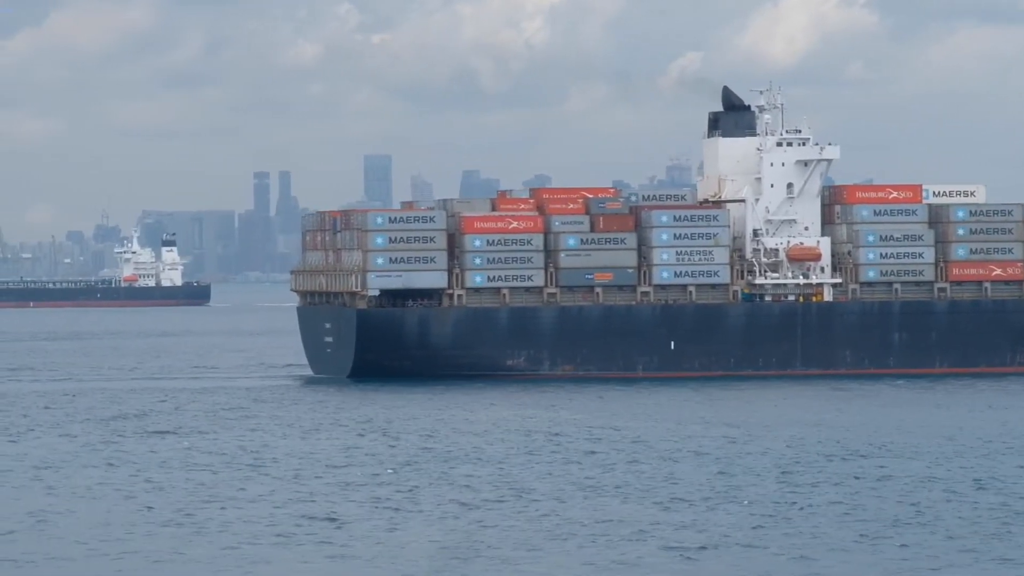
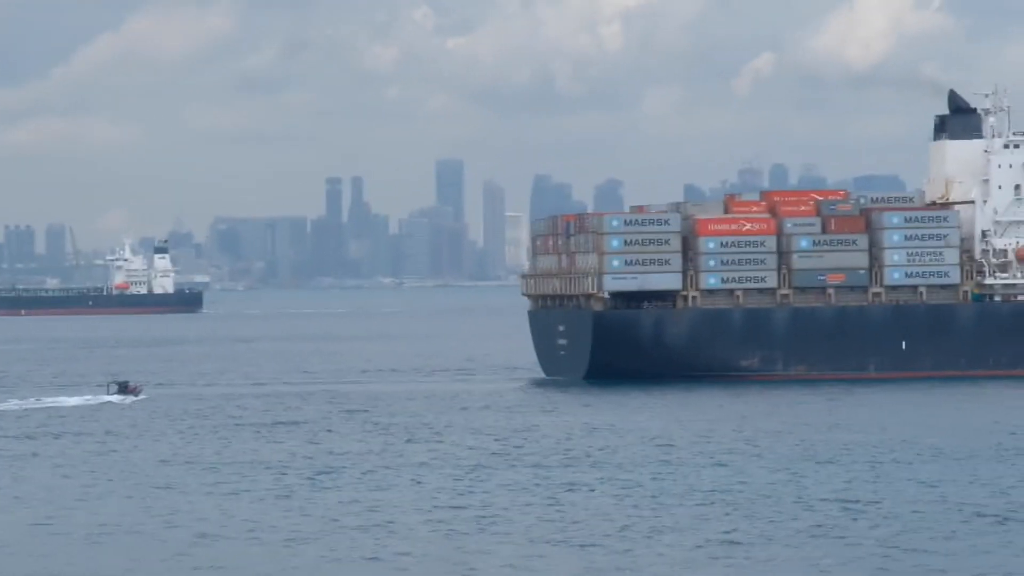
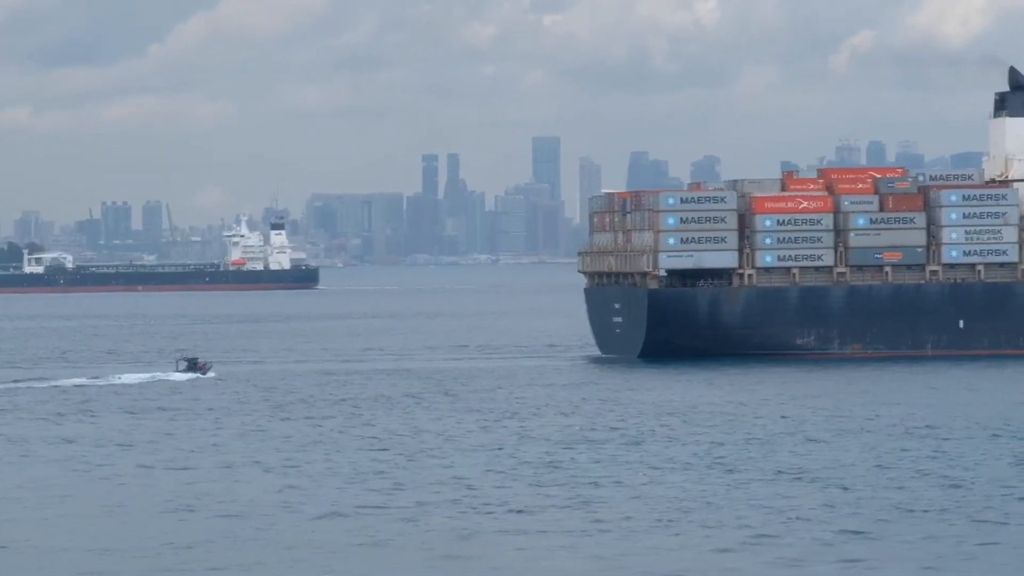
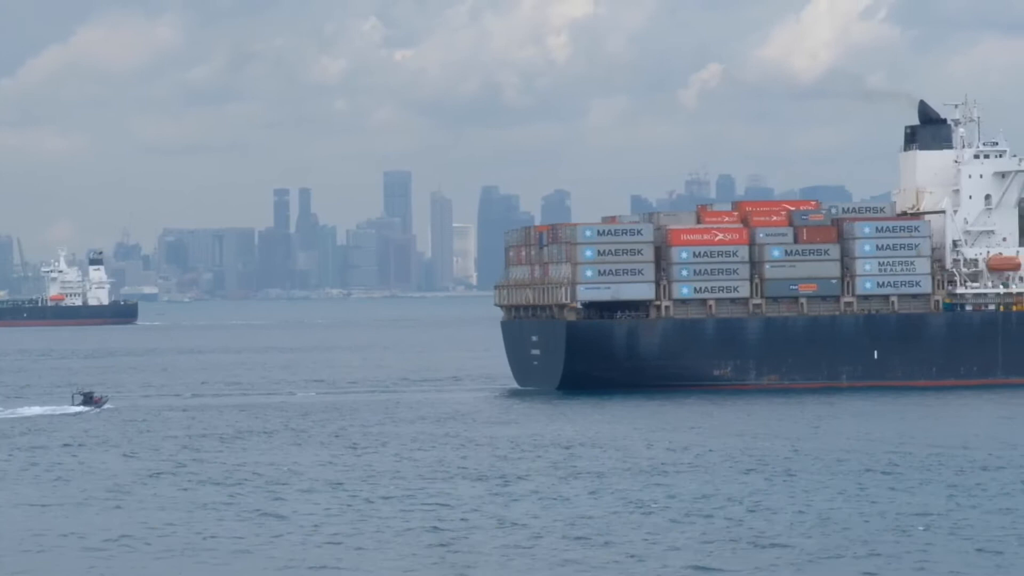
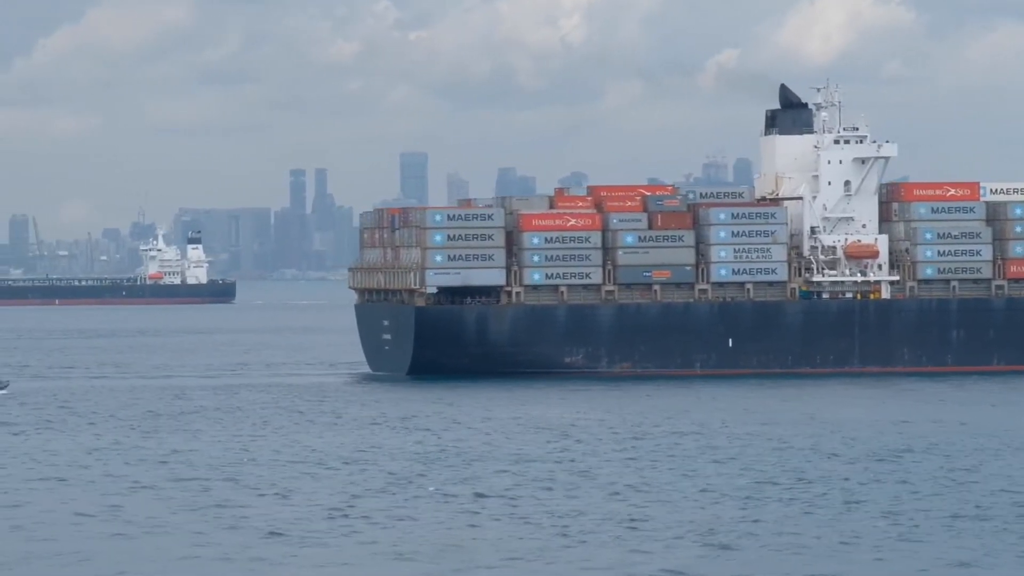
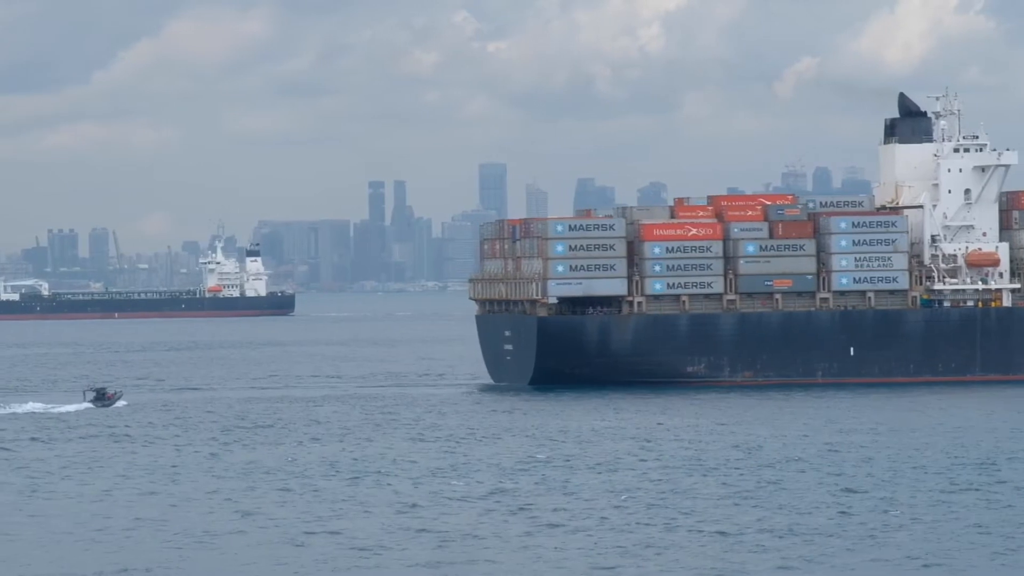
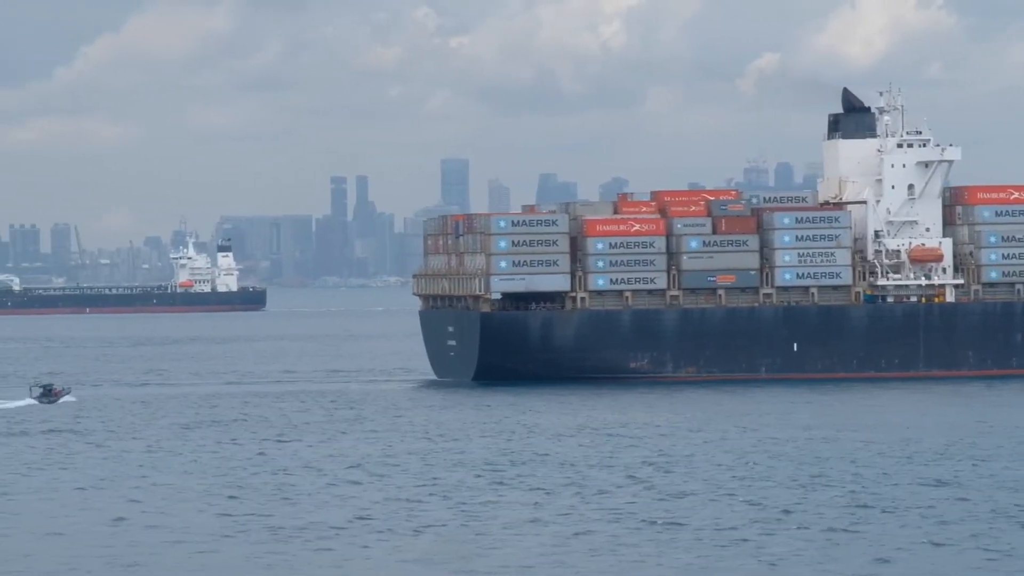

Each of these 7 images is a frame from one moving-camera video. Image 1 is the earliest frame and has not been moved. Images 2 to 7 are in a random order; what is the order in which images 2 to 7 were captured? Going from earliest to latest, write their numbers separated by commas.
5, 7, 6, 3, 2, 4
